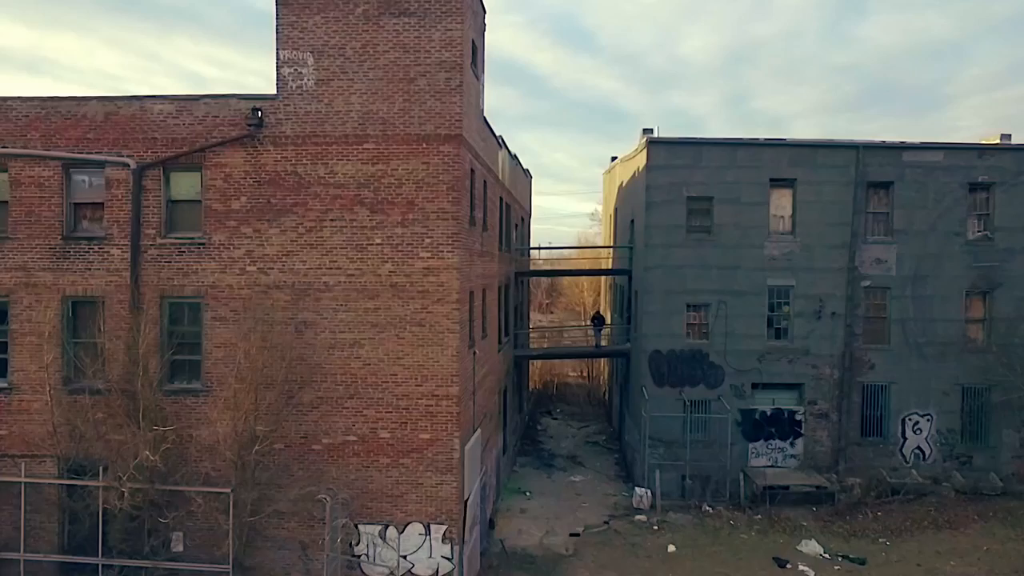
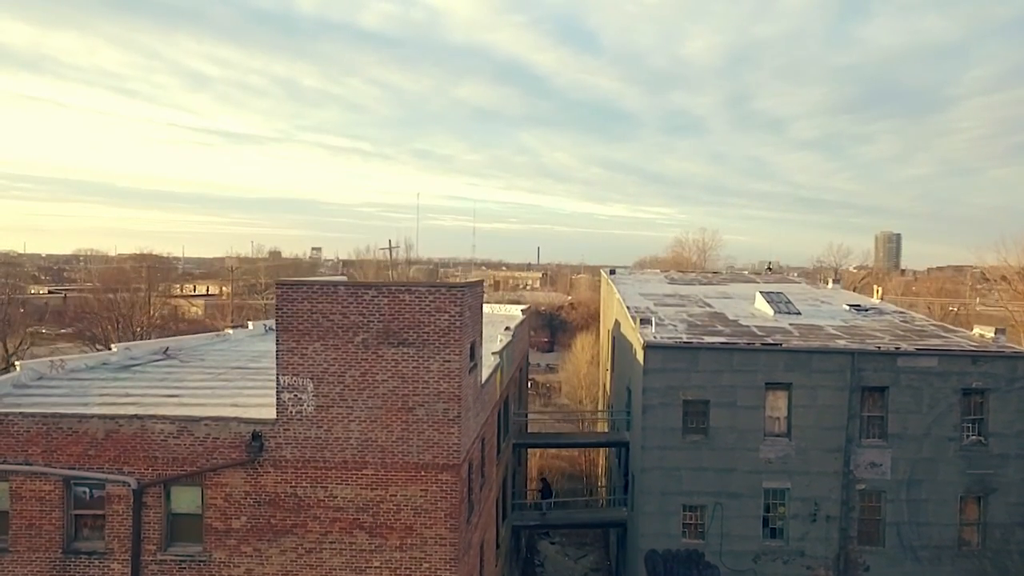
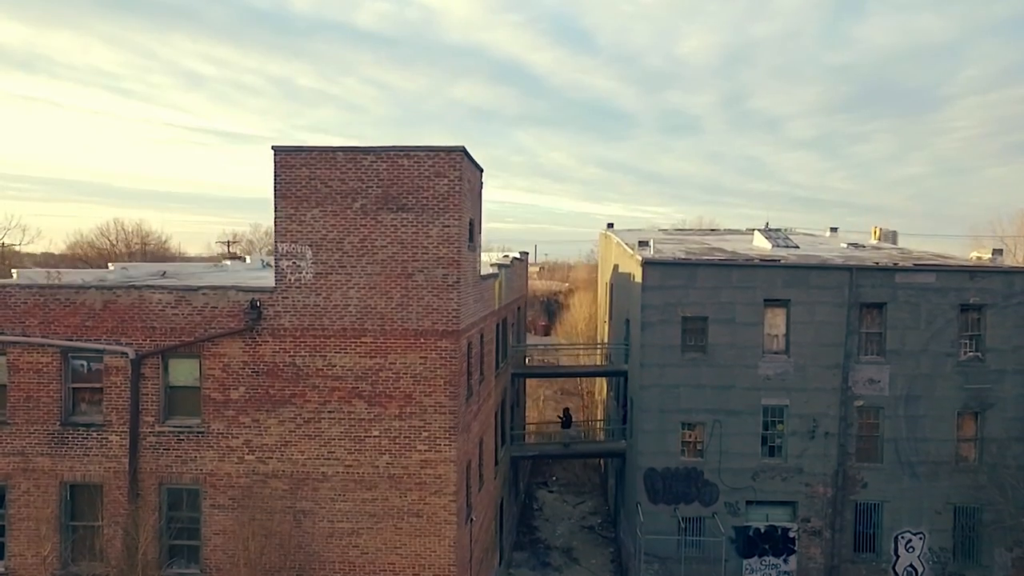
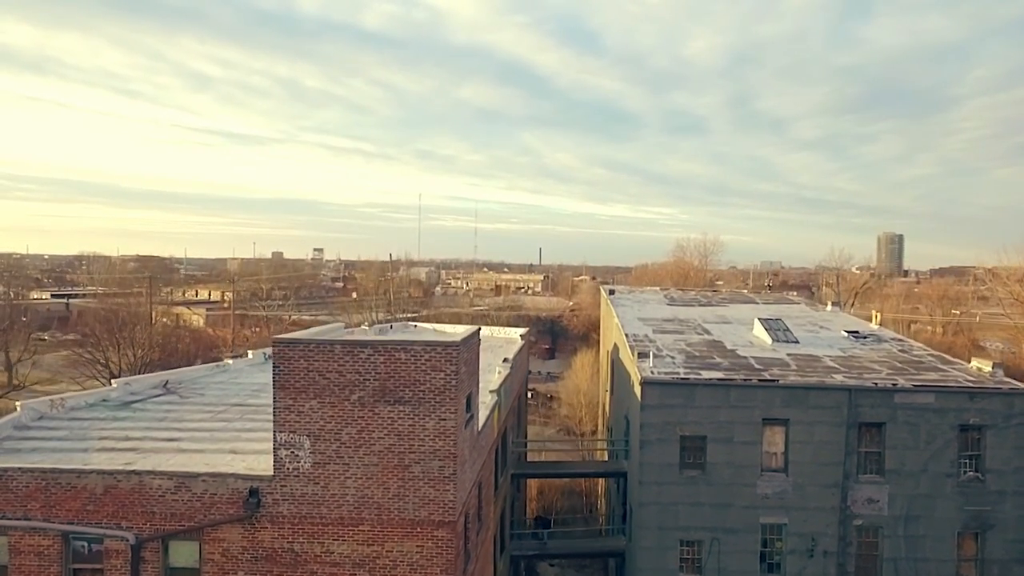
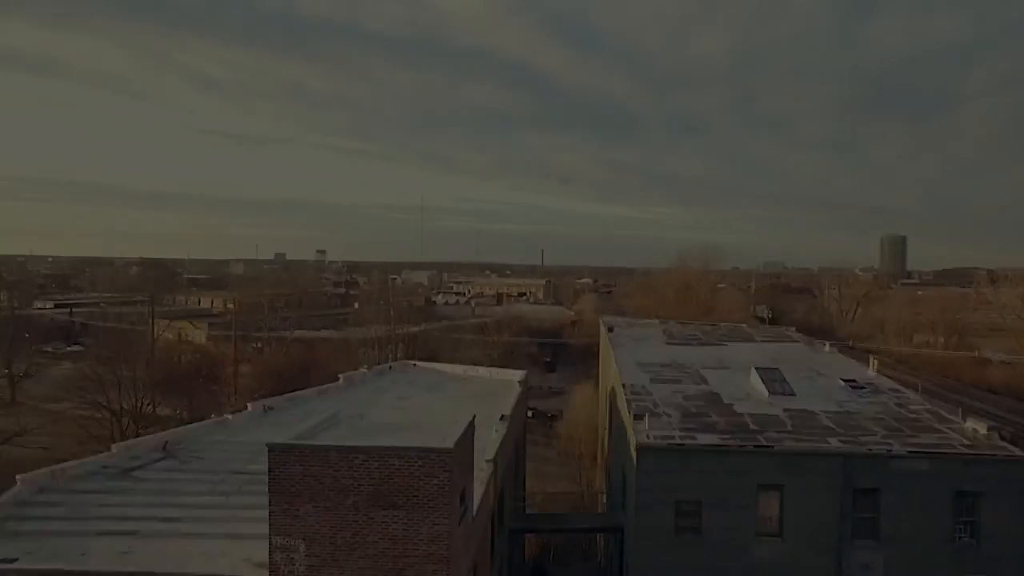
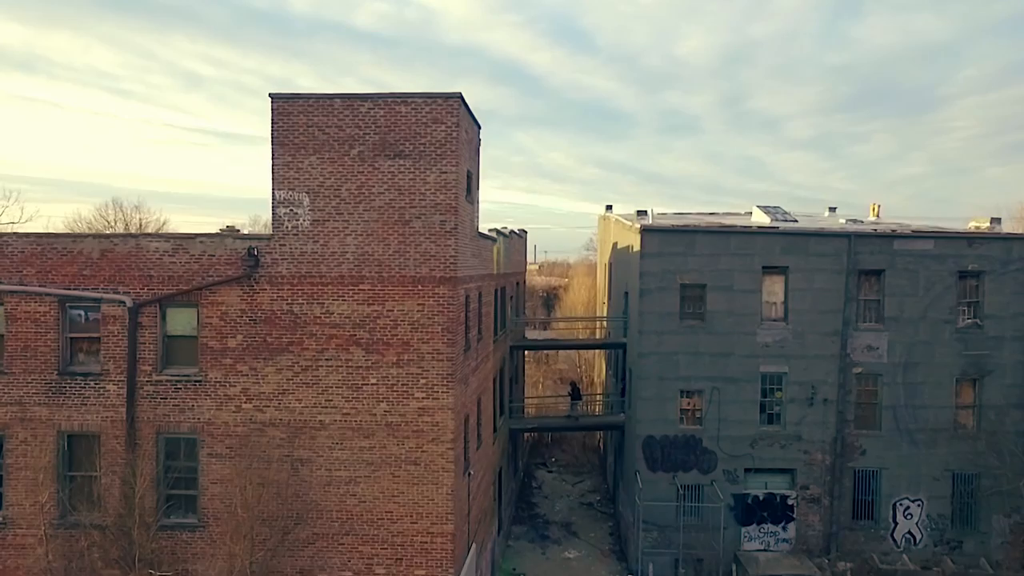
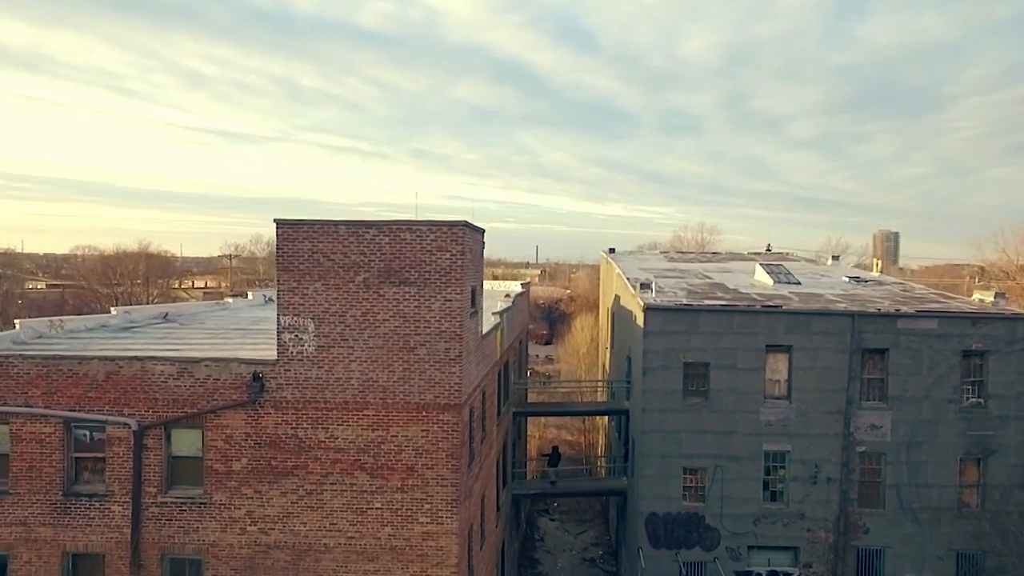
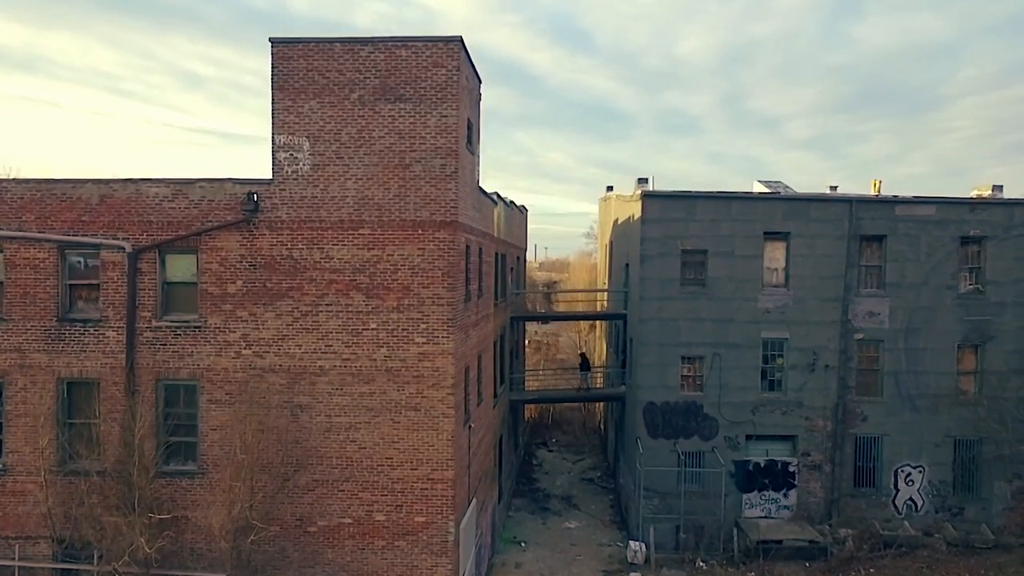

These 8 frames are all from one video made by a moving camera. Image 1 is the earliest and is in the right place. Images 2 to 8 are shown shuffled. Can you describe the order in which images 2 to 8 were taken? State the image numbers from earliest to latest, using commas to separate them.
8, 6, 3, 7, 2, 4, 5
